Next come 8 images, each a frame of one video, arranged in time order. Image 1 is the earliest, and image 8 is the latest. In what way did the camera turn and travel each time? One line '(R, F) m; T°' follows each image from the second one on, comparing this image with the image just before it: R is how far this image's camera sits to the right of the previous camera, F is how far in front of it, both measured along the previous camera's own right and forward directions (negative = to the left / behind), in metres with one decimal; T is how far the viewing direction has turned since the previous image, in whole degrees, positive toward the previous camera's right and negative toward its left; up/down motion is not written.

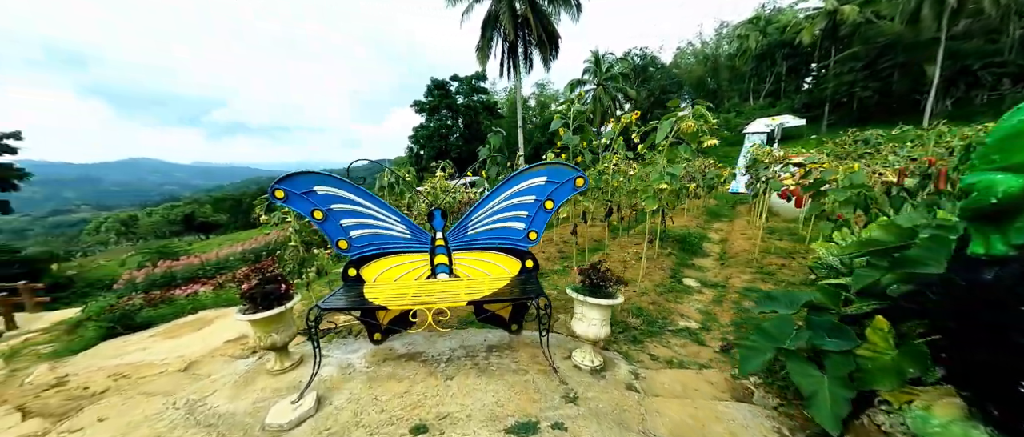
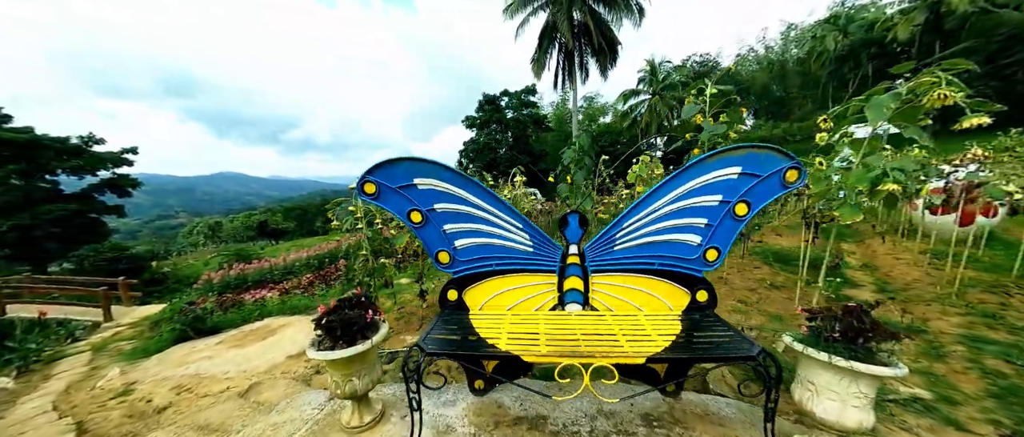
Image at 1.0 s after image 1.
(-0.7, +0.8) m; -7°
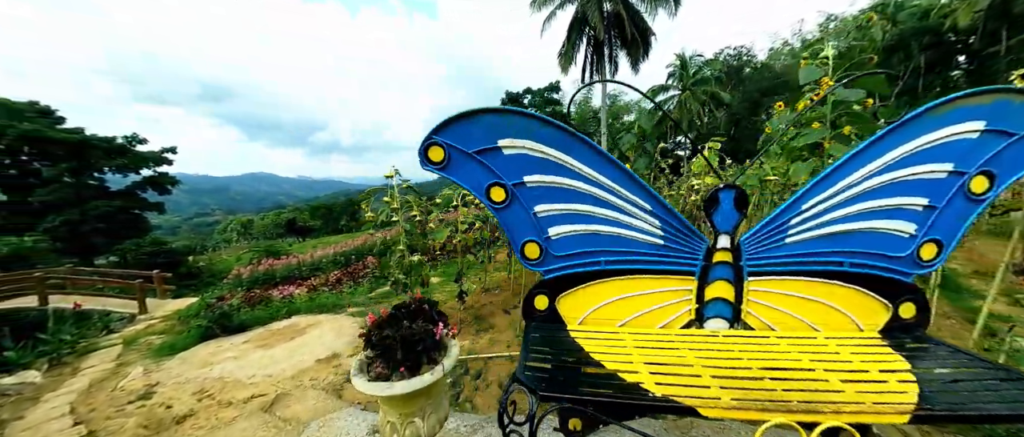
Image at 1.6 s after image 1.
(-0.4, +0.5) m; -3°
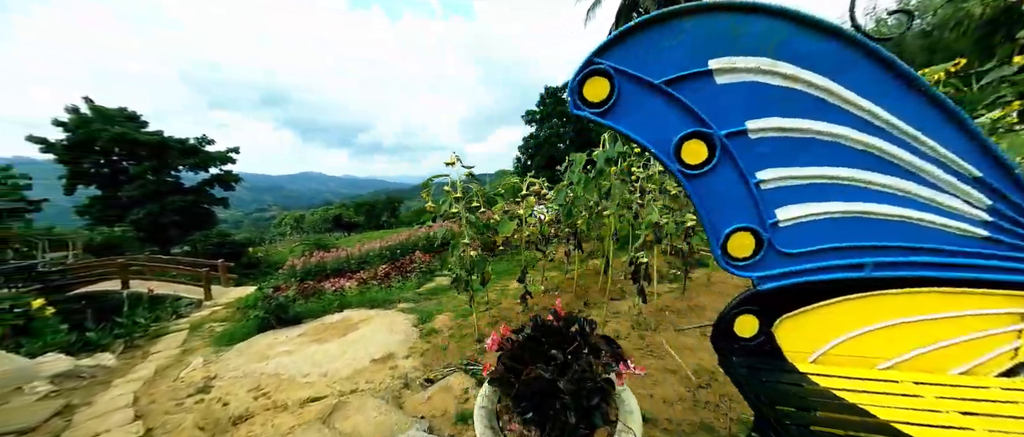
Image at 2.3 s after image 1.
(-0.4, +0.5) m; -6°
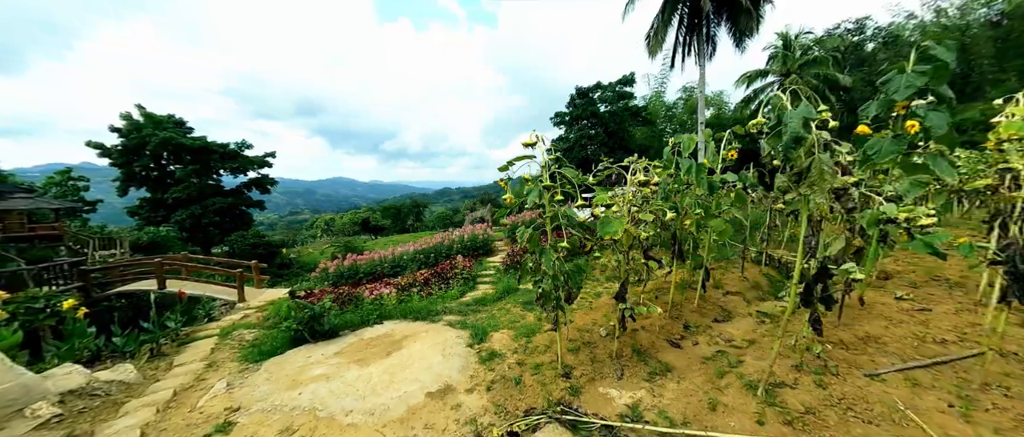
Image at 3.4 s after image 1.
(-0.6, +0.8) m; -4°
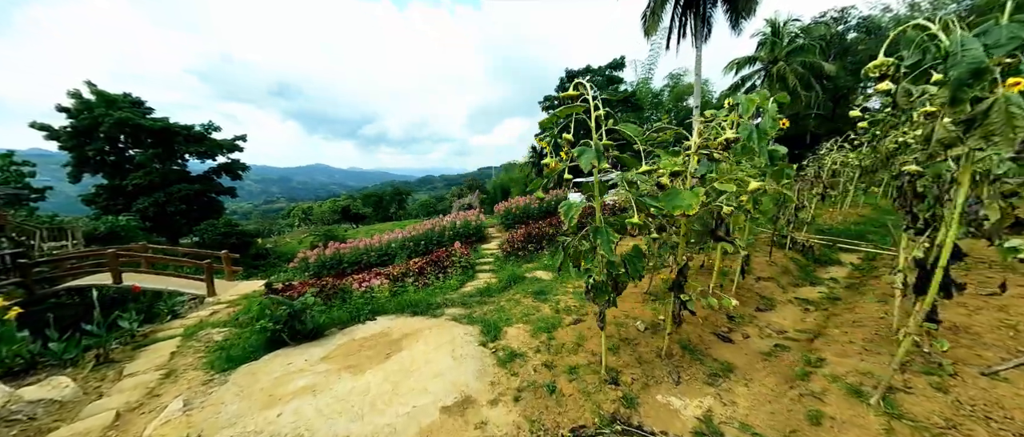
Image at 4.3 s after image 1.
(-0.4, +0.6) m; +3°
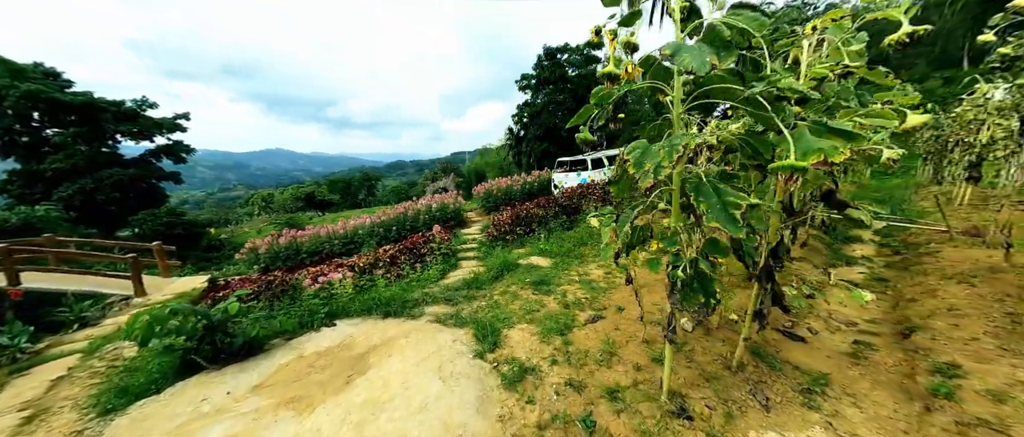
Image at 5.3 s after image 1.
(-0.2, +0.8) m; +4°
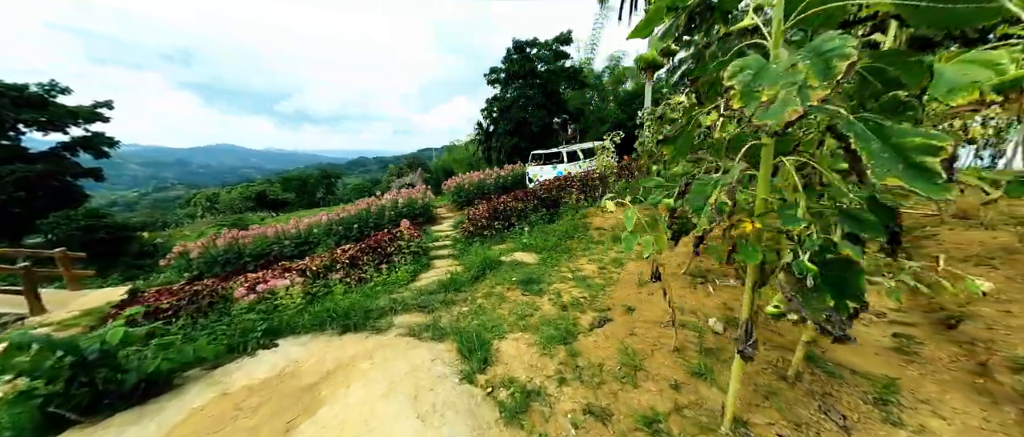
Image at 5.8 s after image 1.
(-0.1, +0.5) m; +5°
